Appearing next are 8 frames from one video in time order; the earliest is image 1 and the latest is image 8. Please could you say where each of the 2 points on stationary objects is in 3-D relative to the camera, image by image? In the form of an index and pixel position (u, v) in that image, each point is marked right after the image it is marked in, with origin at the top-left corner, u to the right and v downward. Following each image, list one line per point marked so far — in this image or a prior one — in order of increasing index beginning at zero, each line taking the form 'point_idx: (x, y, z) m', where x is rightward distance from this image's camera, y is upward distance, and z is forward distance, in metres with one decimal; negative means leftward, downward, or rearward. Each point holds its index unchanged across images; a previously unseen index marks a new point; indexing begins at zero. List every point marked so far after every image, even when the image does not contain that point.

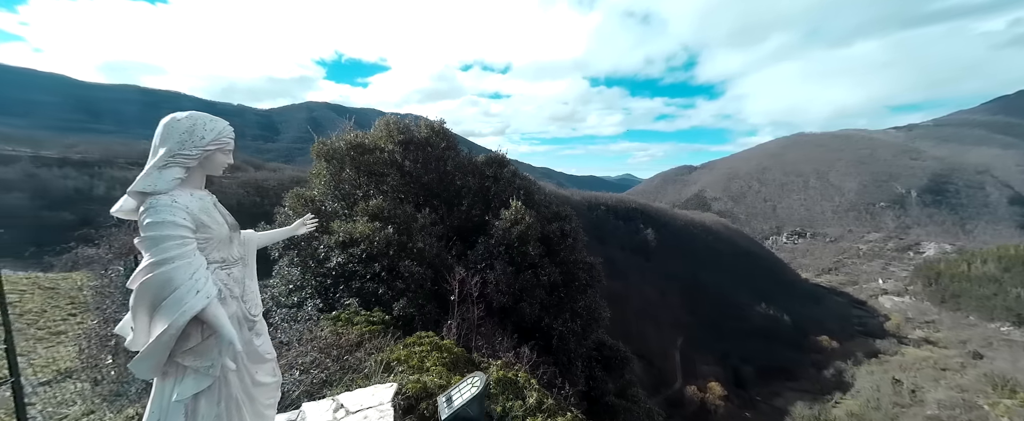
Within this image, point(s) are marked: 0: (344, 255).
0: (-4.1, -1.1, +8.7) m
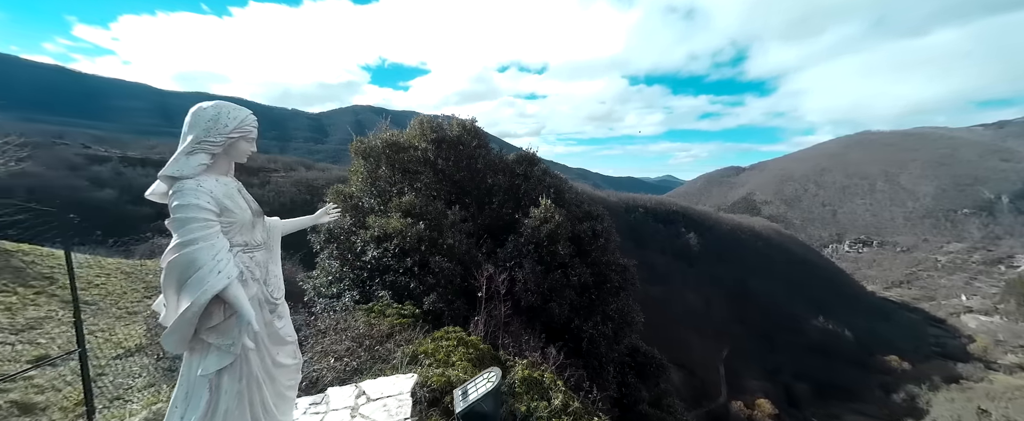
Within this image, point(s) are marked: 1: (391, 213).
0: (-3.4, -1.0, +9.0) m
1: (-3.3, -0.1, +9.4) m
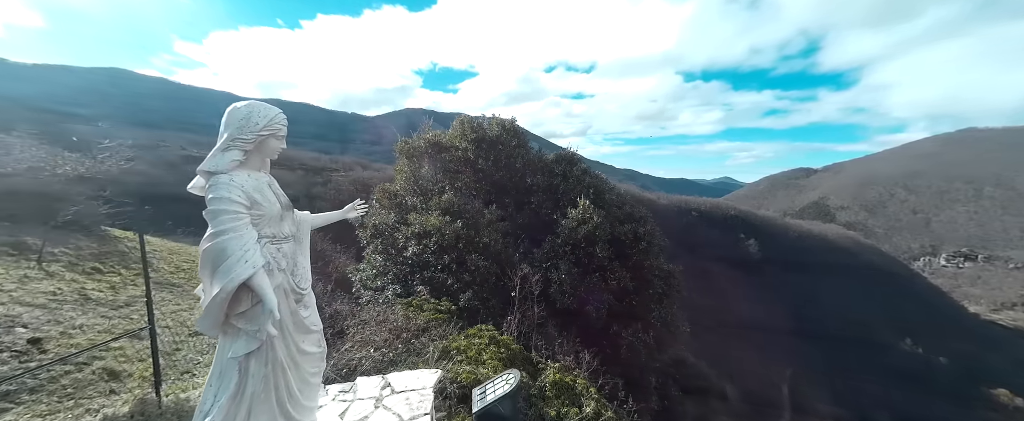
0: (-2.5, -0.9, +9.3) m
1: (-2.3, 0.0, +9.7) m
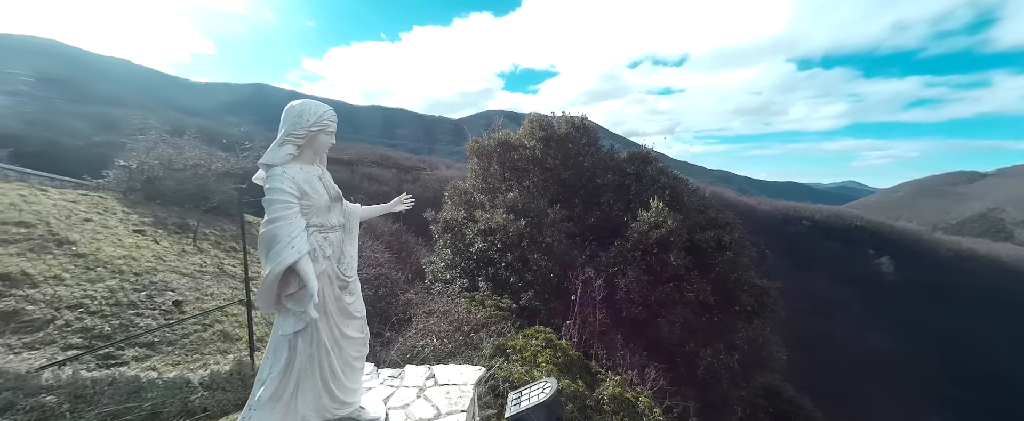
0: (-0.7, -0.9, +9.5) m
1: (-0.4, 0.0, +9.9) m
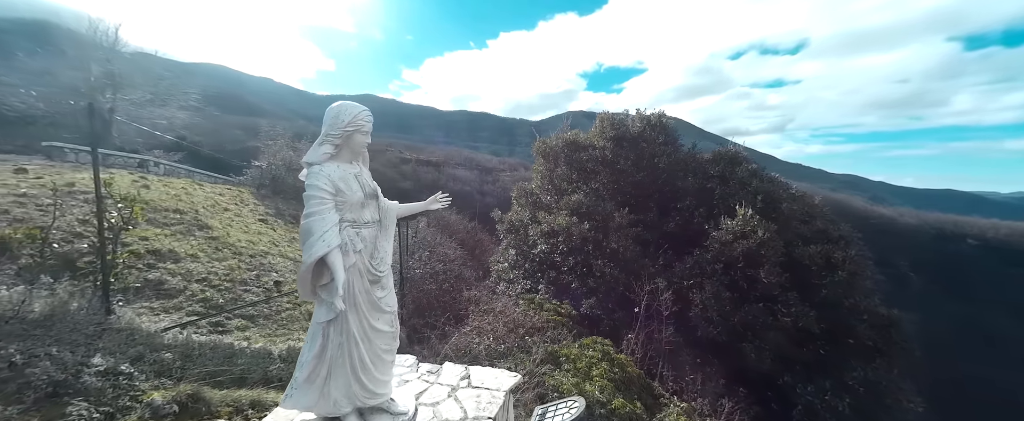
0: (+1.0, -0.9, +9.3) m
1: (+1.4, 0.0, +9.6) m
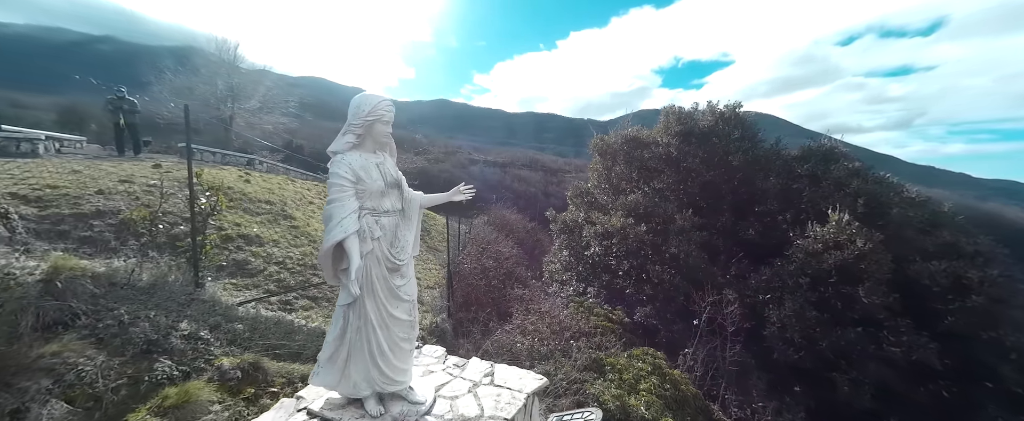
0: (+2.3, -0.9, +8.8) m
1: (+2.7, 0.0, +9.1) m
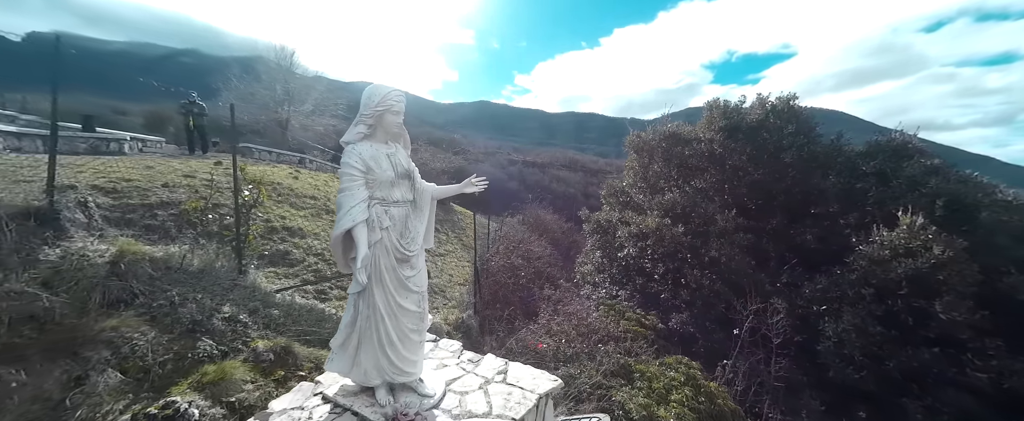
0: (+3.0, -0.9, +8.4) m
1: (+3.5, 0.0, +8.6) m
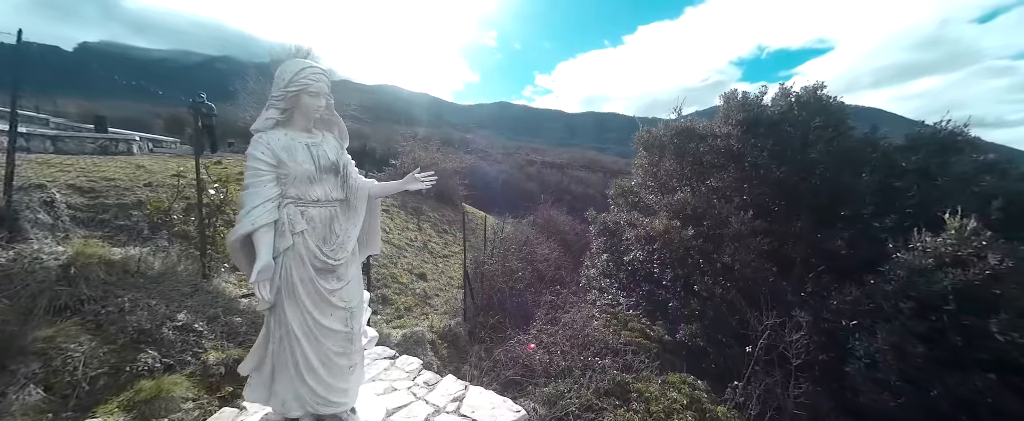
0: (+2.9, -0.9, +7.8) m
1: (+3.5, -0.1, +8.0) m
